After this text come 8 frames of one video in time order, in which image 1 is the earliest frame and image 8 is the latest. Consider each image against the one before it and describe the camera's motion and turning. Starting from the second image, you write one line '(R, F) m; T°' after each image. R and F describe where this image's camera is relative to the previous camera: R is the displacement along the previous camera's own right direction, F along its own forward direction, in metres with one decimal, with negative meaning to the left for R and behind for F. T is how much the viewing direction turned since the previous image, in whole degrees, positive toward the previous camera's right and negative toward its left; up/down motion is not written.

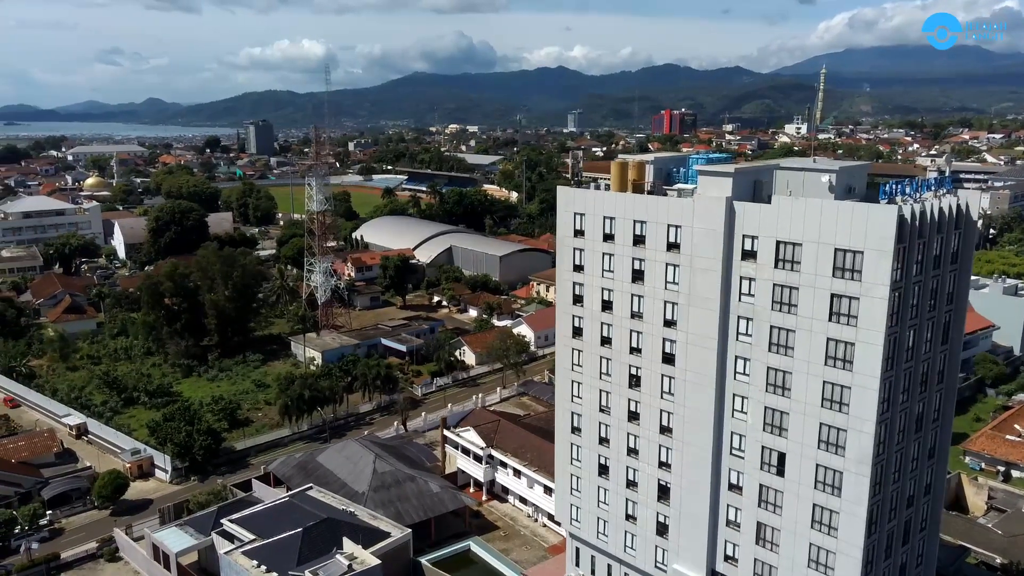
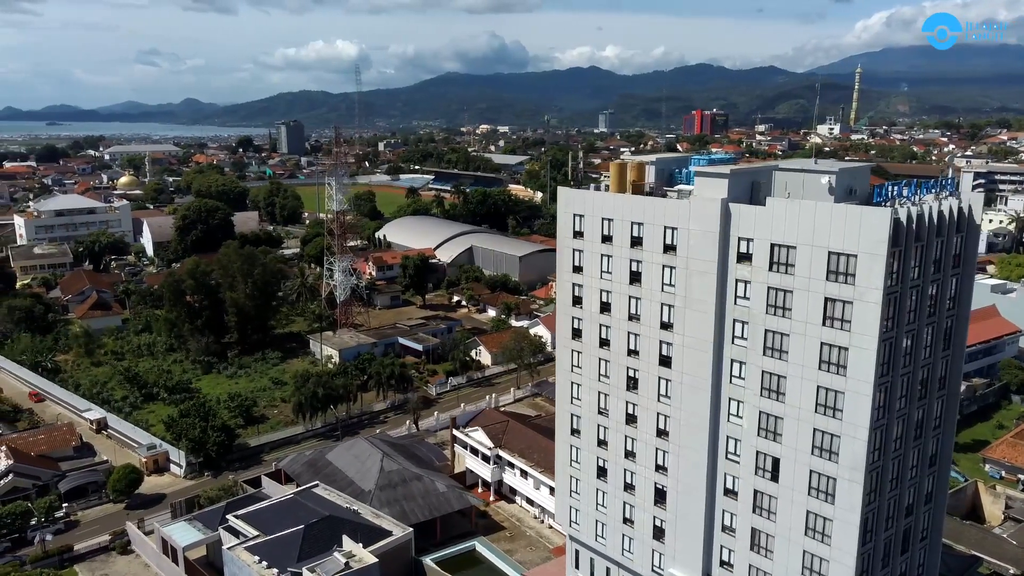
(+0.9, +0.1) m; -2°
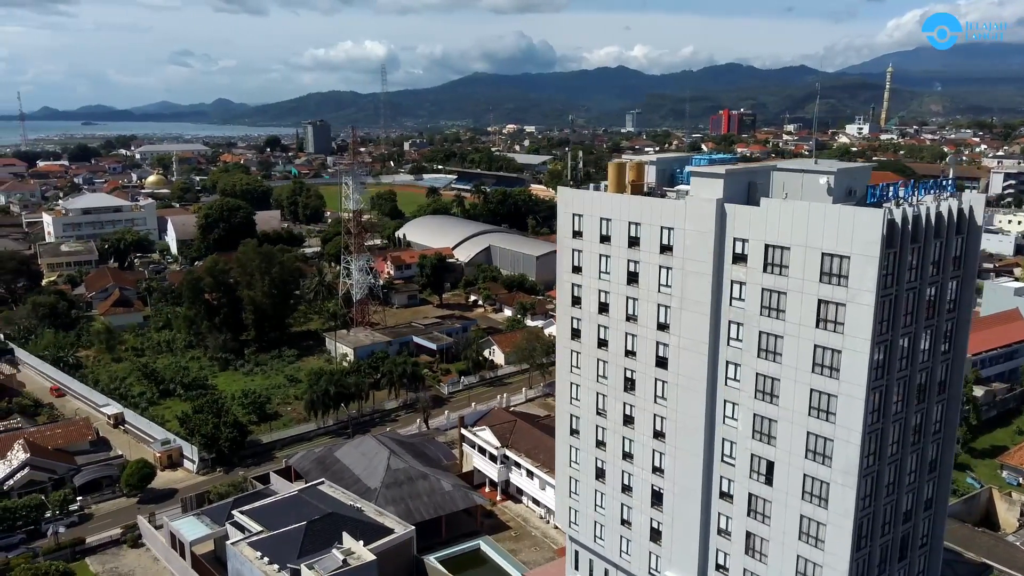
(+0.8, 0.0) m; -2°
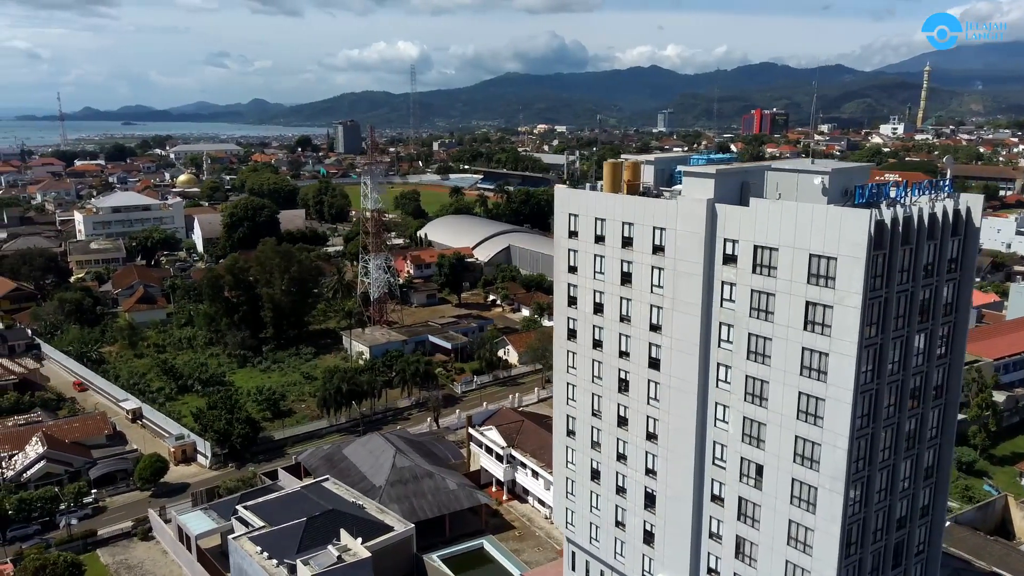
(+1.0, 0.0) m; -2°
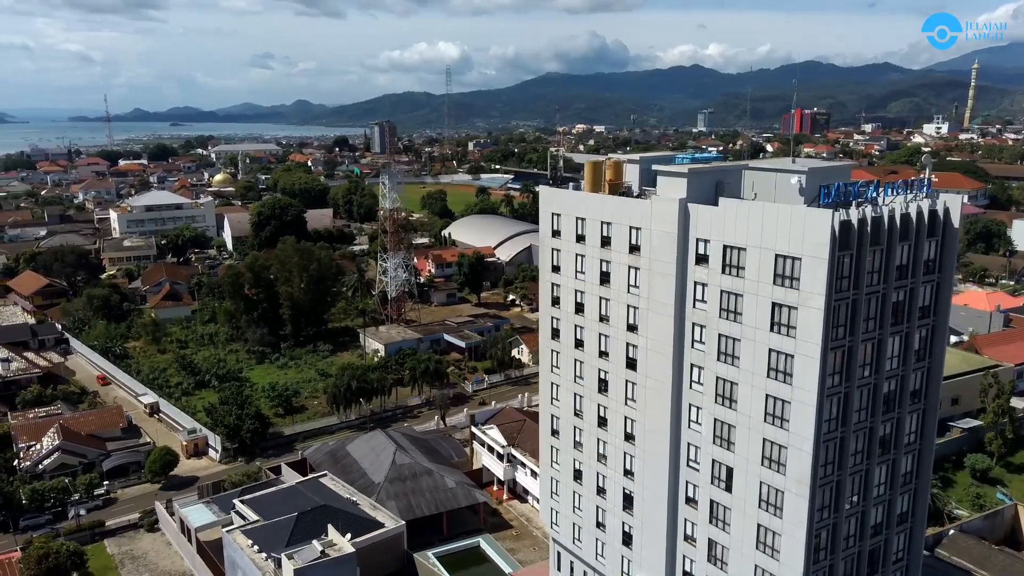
(+1.6, 0.0) m; -2°
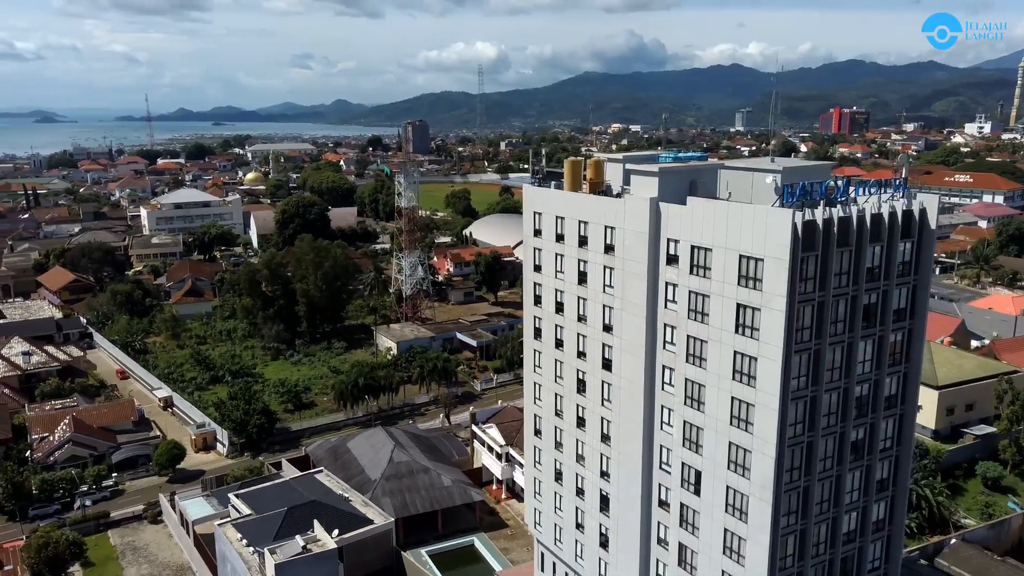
(+1.5, +0.1) m; -2°
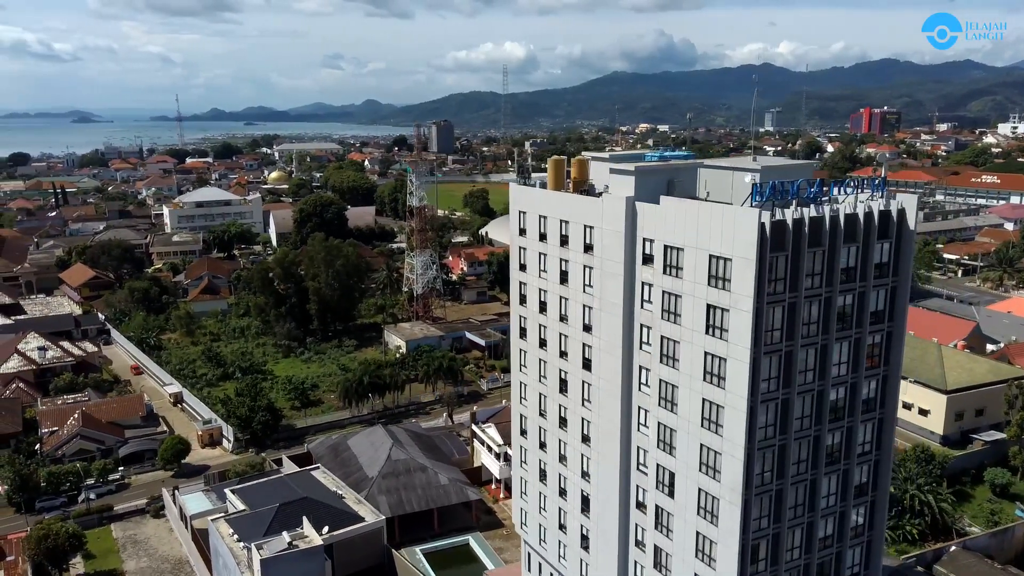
(+1.2, +0.1) m; -2°
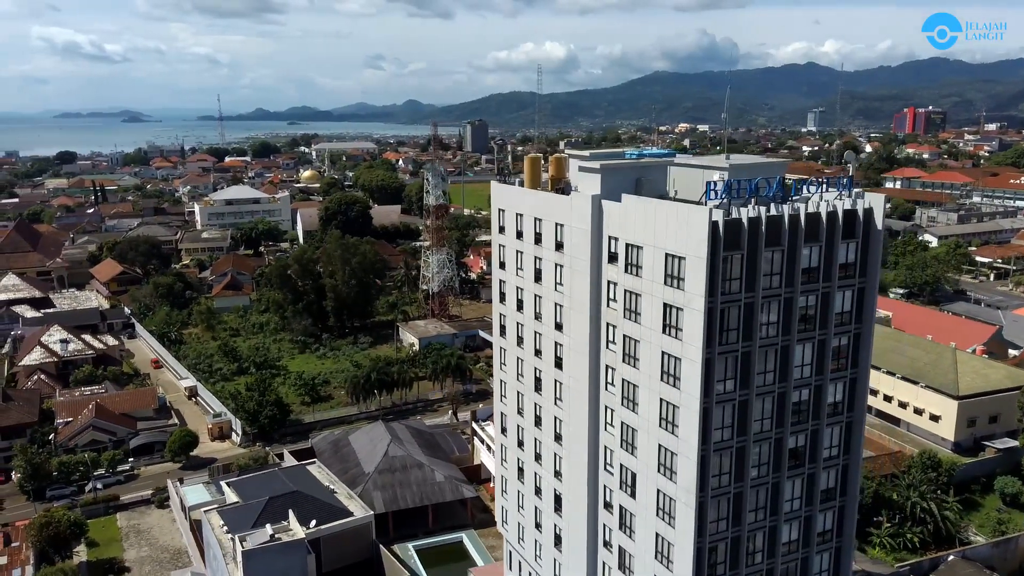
(+1.7, 0.0) m; -2°
